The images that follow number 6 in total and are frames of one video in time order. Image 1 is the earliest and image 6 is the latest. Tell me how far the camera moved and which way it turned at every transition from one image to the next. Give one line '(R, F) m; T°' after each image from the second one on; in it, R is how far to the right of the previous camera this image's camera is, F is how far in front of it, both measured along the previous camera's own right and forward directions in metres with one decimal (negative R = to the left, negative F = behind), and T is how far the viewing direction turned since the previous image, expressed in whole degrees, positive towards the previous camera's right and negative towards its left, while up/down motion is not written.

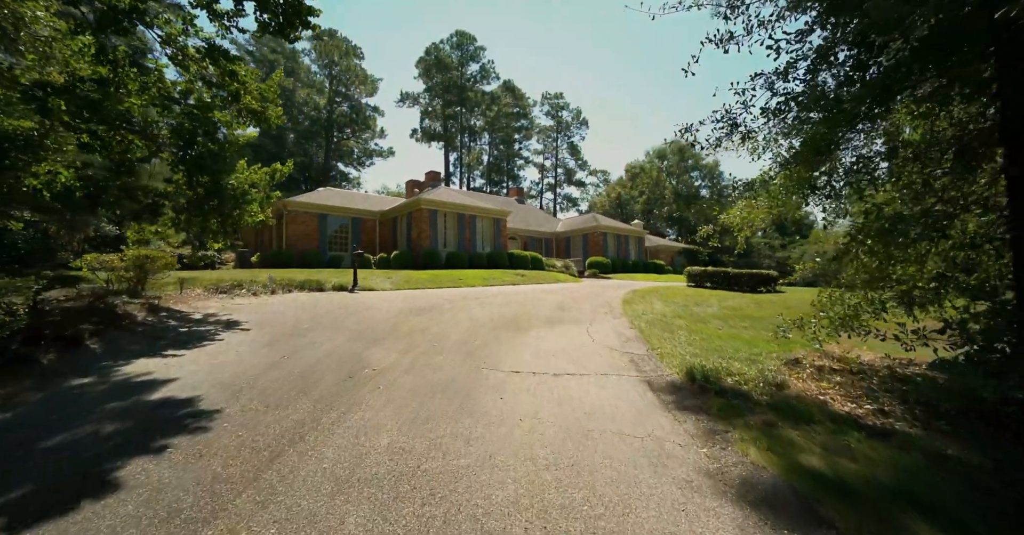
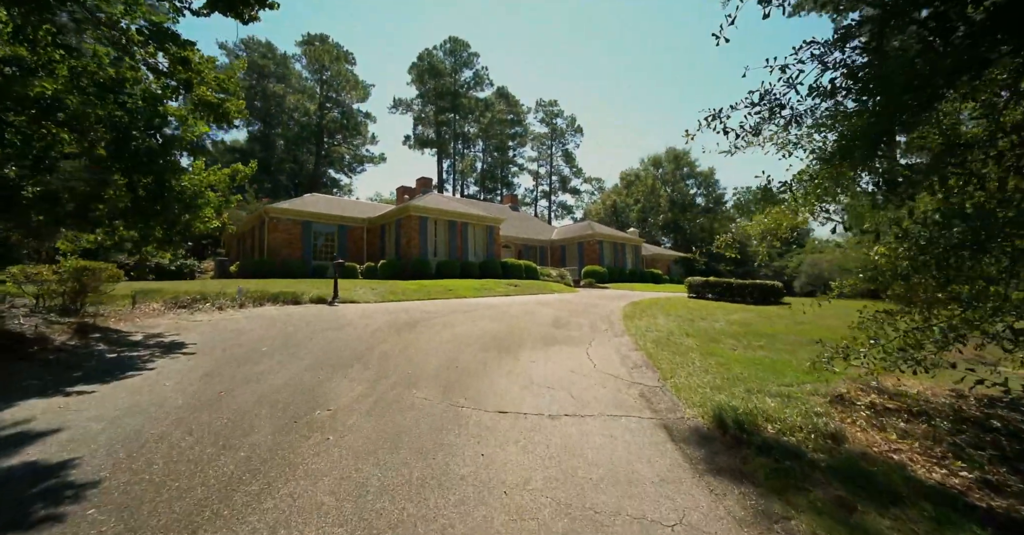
(+0.1, +0.7) m; +1°
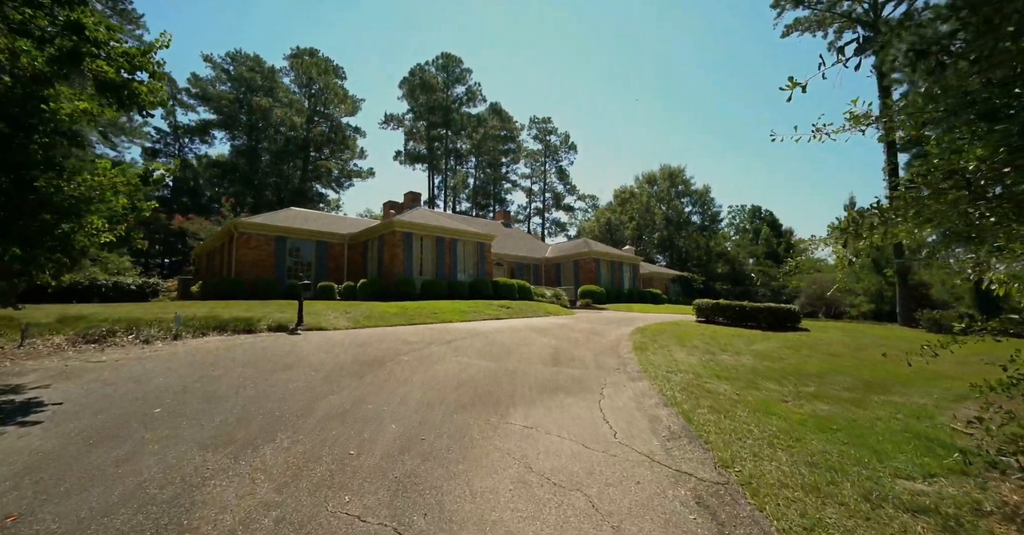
(0.0, +1.4) m; +1°
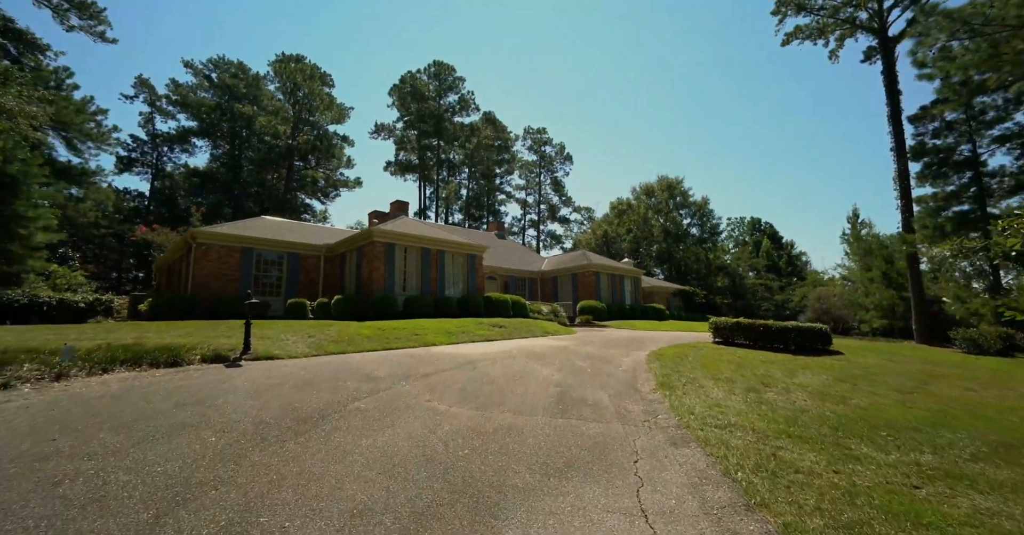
(0.0, +1.7) m; +1°
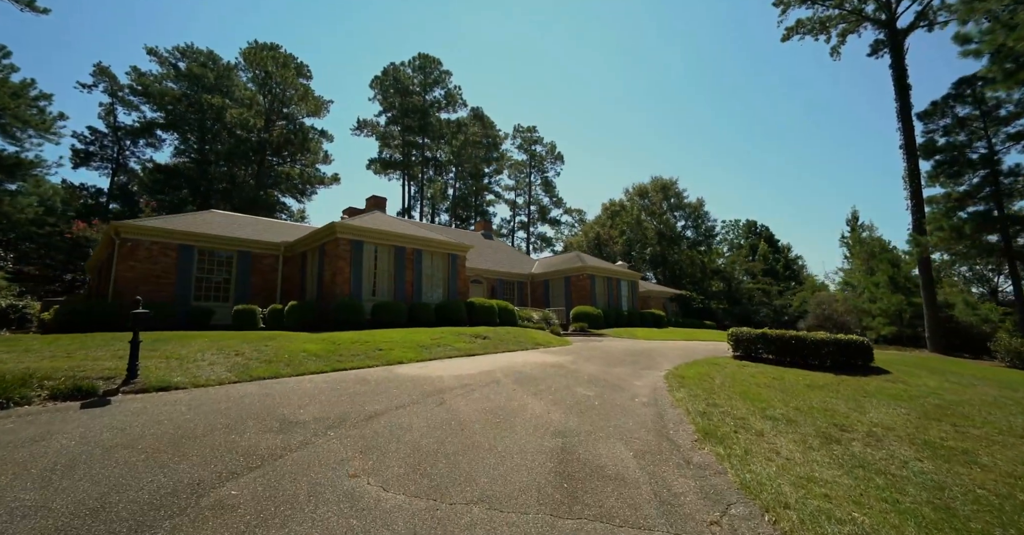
(+0.1, +2.0) m; +1°
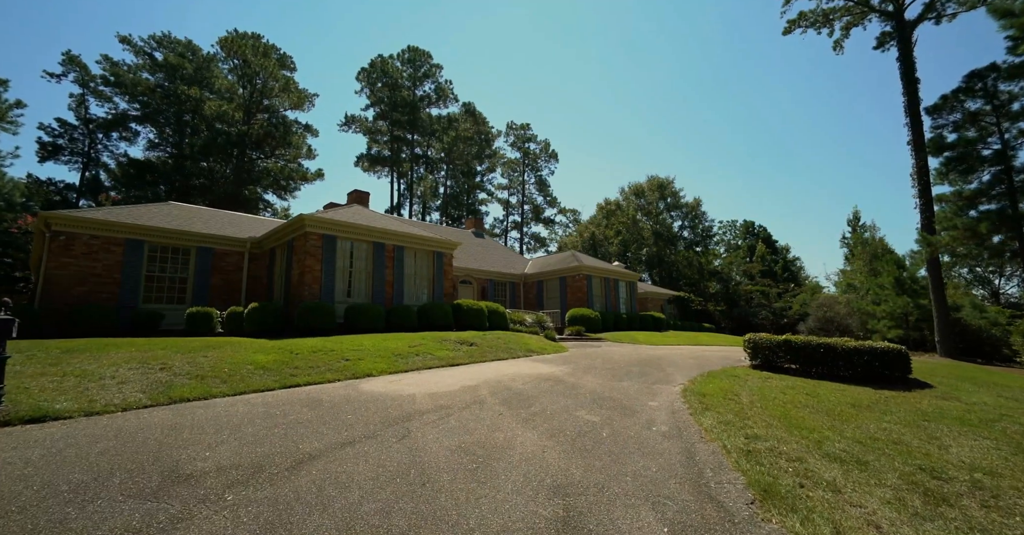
(+0.1, +1.4) m; +1°
